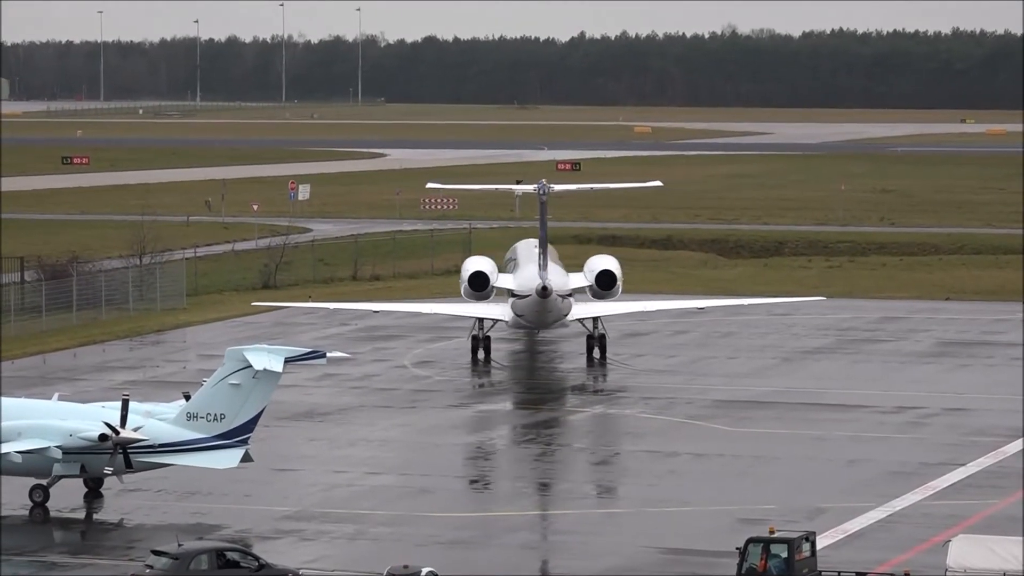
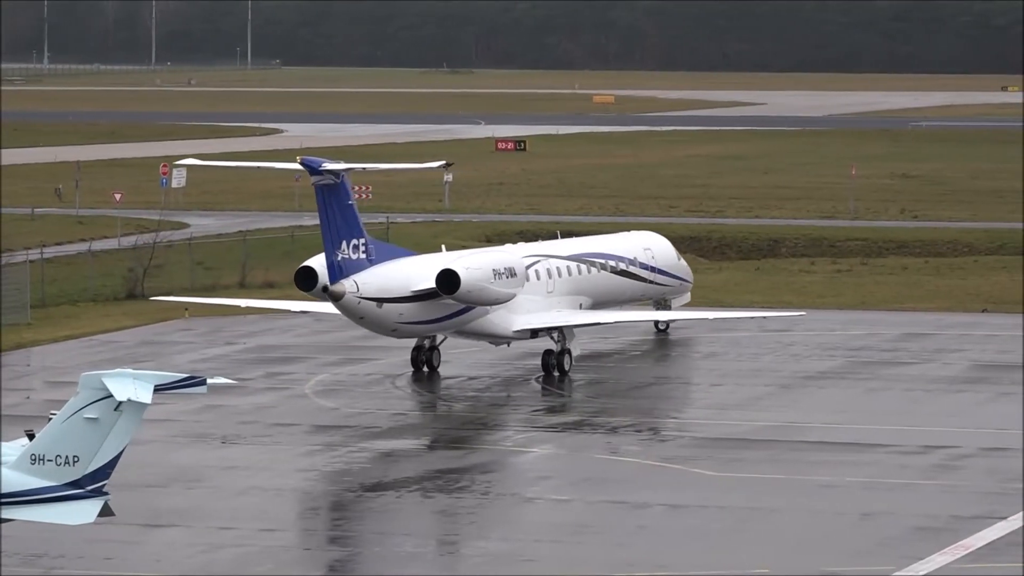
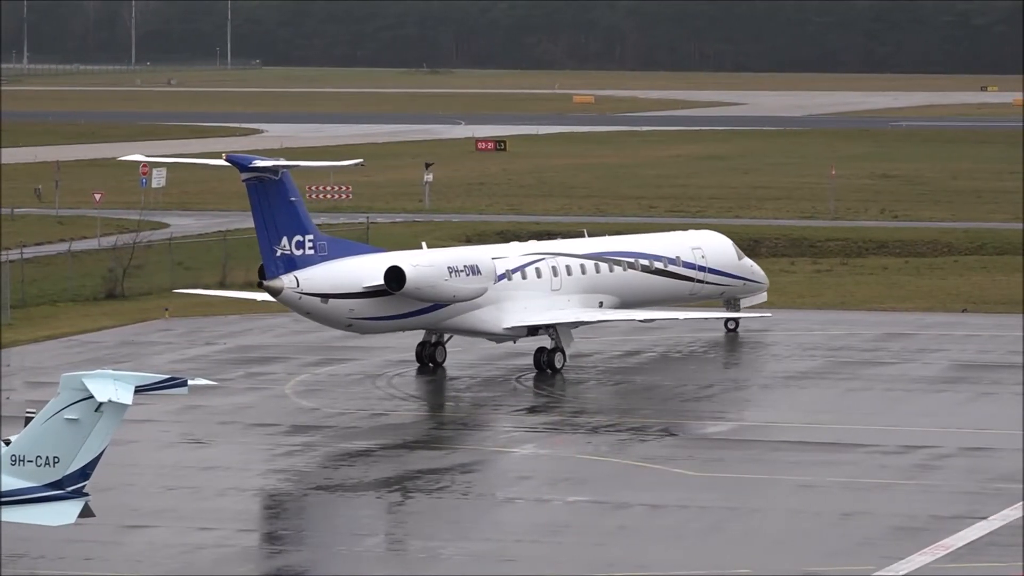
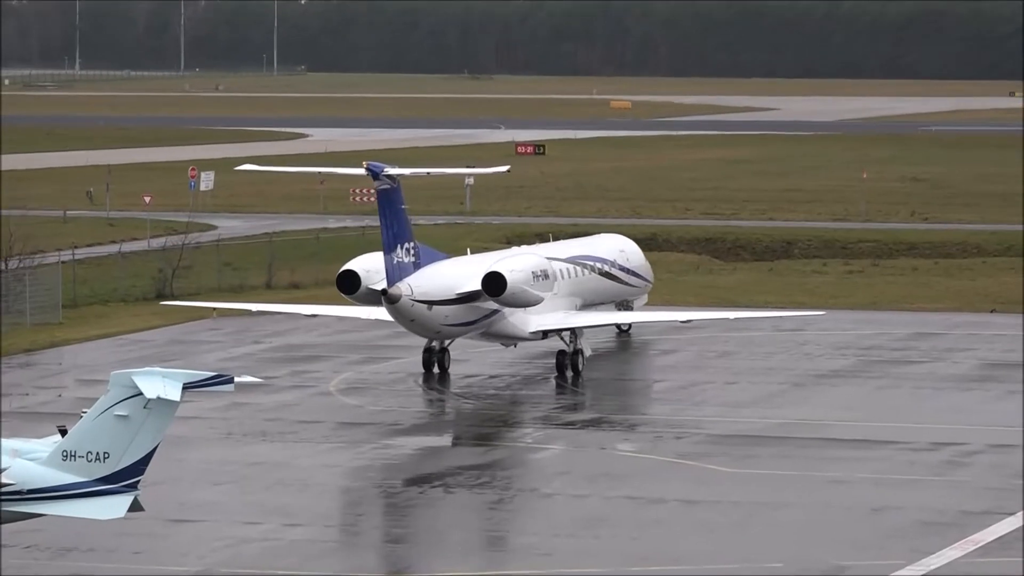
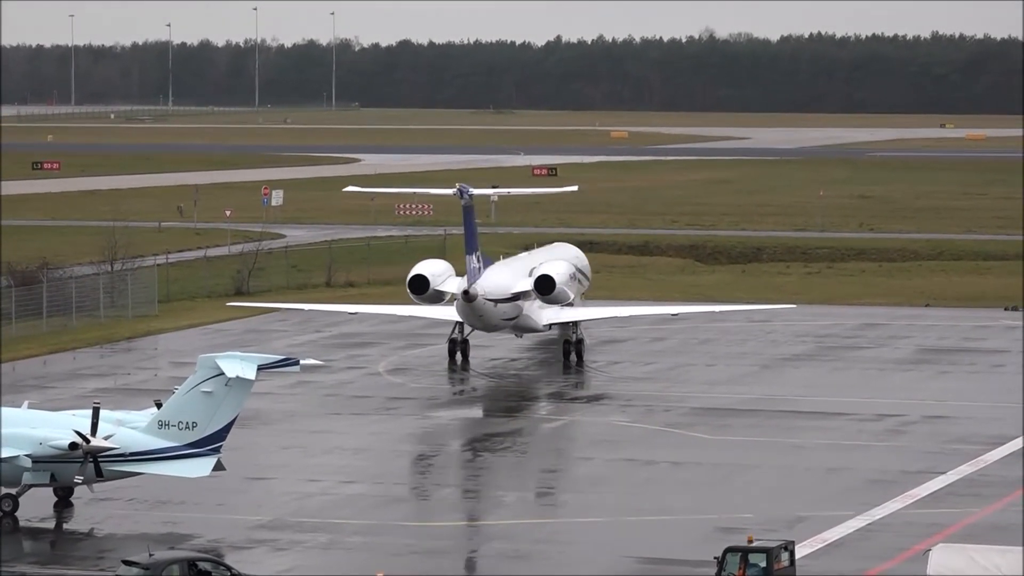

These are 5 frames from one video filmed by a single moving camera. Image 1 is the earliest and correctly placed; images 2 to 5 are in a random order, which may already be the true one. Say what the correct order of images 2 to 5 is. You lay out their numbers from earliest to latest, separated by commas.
5, 4, 2, 3
